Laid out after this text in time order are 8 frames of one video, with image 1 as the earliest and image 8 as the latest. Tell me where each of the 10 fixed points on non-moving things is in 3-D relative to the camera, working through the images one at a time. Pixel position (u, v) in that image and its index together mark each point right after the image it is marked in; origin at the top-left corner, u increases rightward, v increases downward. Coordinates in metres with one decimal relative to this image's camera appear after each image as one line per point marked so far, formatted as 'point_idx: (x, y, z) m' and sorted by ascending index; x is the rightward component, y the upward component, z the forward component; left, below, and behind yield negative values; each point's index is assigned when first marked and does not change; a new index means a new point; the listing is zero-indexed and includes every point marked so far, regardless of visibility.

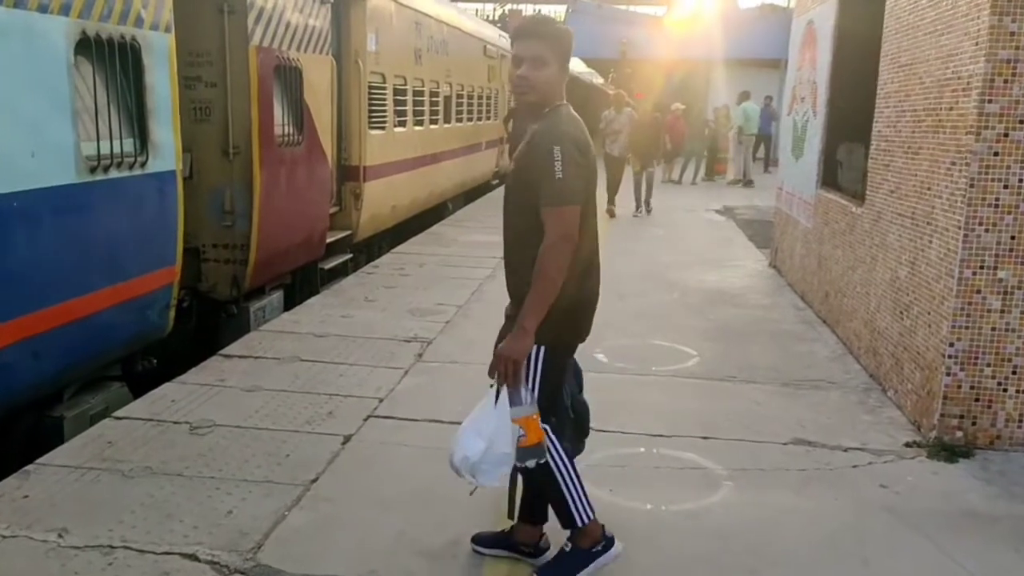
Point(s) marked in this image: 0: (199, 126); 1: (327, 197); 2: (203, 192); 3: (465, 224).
0: (-2.6, +1.4, +7.4) m
1: (-2.0, +1.0, +9.3) m
2: (-2.6, +0.8, +7.5) m
3: (-0.7, +1.0, +13.4) m
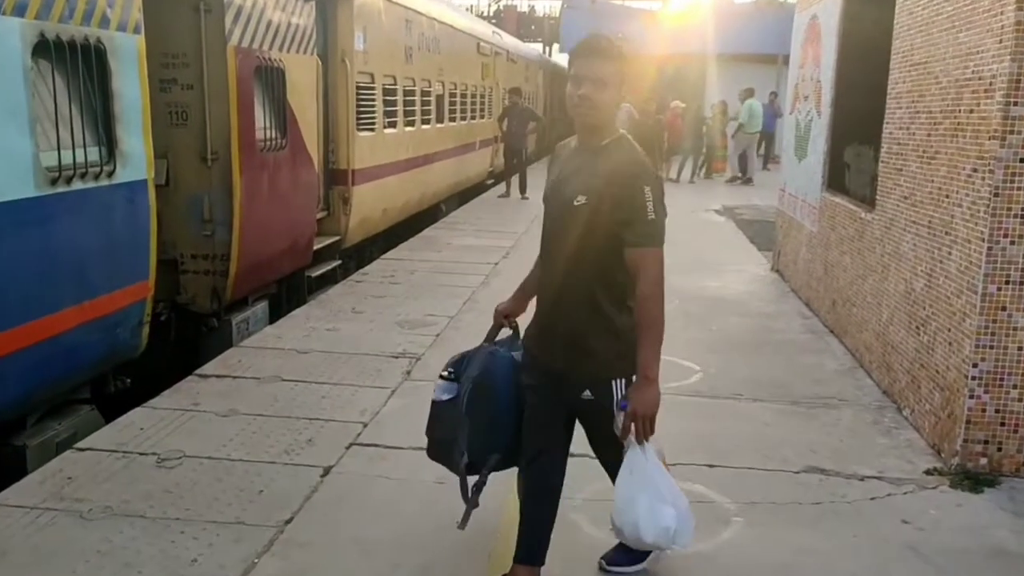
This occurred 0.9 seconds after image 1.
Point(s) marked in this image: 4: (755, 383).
0: (-2.7, +1.3, +7.0) m
1: (-2.0, +0.9, +9.0) m
2: (-2.7, +0.7, +7.1) m
3: (-0.8, +0.9, +13.0) m
4: (+1.6, -0.6, +5.9) m
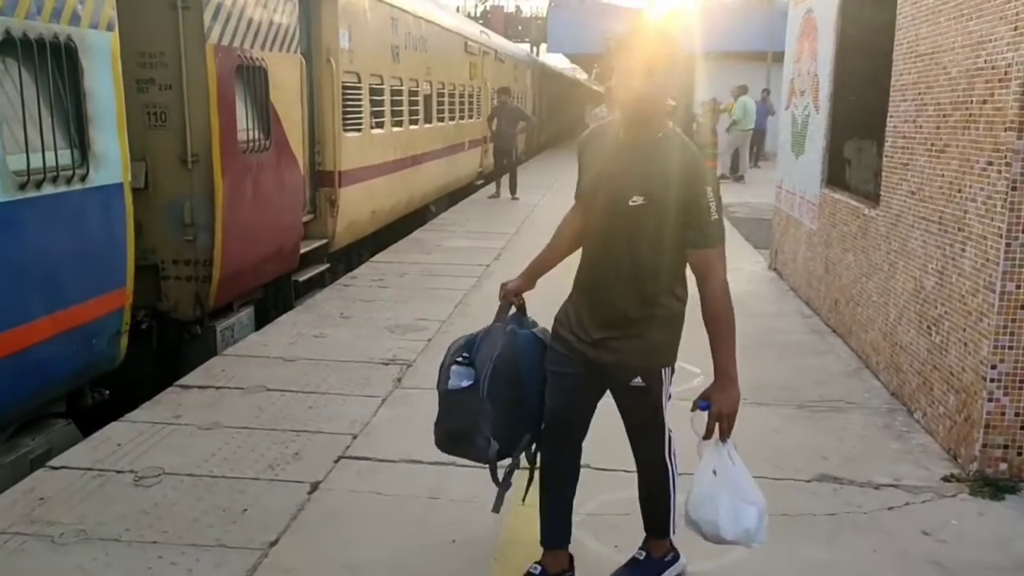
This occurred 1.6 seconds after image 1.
0: (-2.8, +1.2, +6.8) m
1: (-2.1, +0.8, +8.8) m
2: (-2.8, +0.7, +6.9) m
3: (-0.9, +0.9, +12.8) m
4: (+1.6, -0.6, +5.7) m
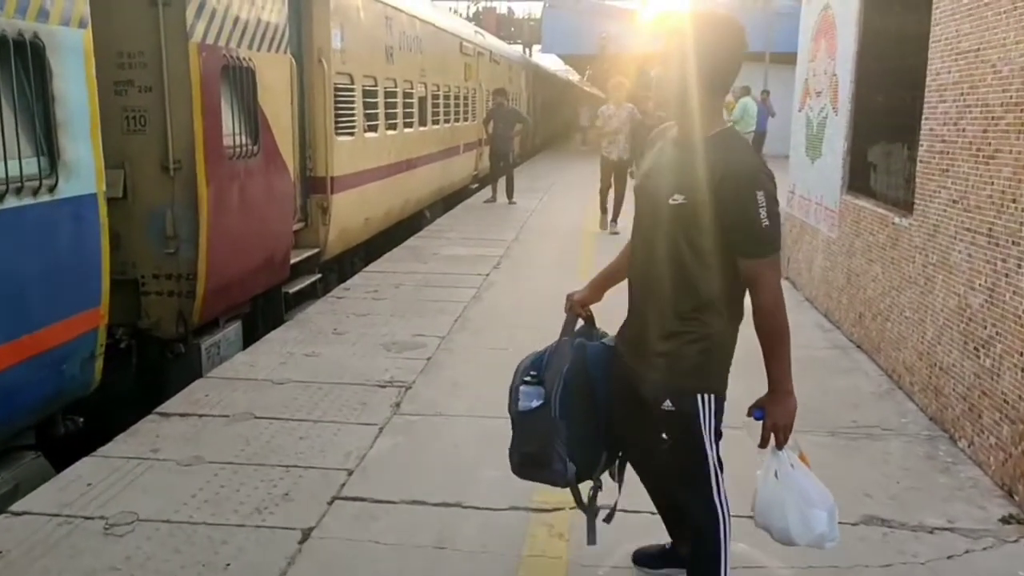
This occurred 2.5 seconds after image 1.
0: (-2.7, +1.1, +6.3) m
1: (-2.1, +0.7, +8.3) m
2: (-2.7, +0.5, +6.4) m
3: (-0.9, +0.7, +12.4) m
4: (+1.7, -0.7, +5.3) m
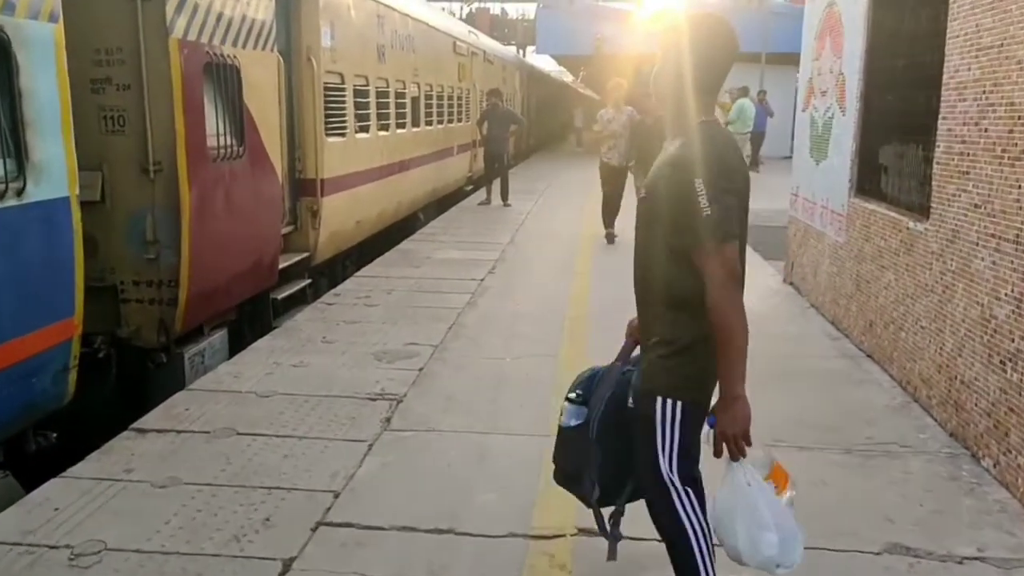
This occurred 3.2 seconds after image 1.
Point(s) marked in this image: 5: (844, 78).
0: (-2.8, +1.0, +6.0) m
1: (-2.2, +0.7, +8.0) m
2: (-2.8, +0.5, +6.1) m
3: (-1.0, +0.7, +12.1) m
4: (+1.6, -0.8, +5.1) m
5: (+2.7, +1.7, +7.2) m
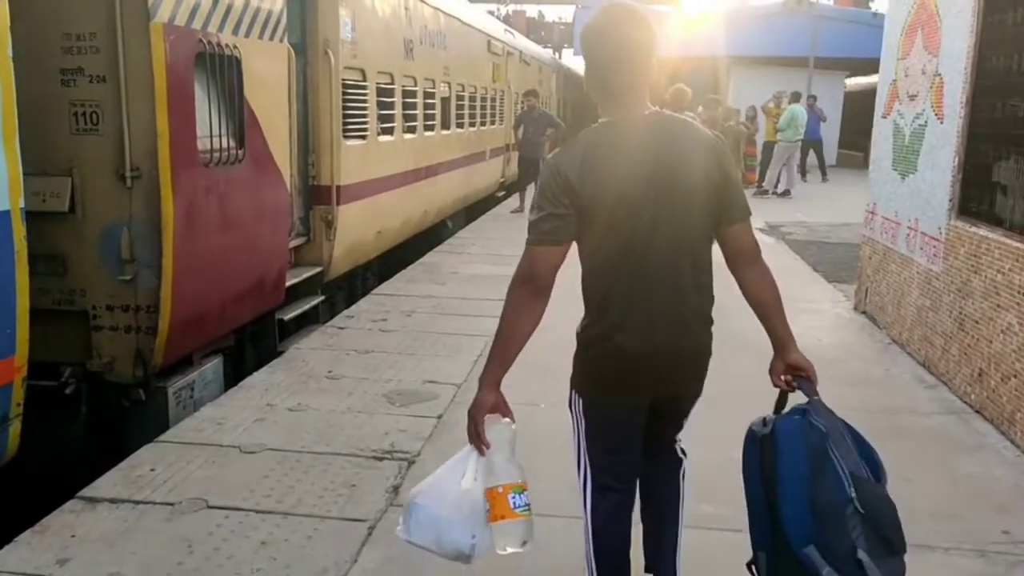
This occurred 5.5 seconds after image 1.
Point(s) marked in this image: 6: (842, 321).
0: (-2.5, +0.9, +5.2) m
1: (-1.9, +0.5, +7.1) m
2: (-2.5, +0.3, +5.2) m
3: (-0.6, +0.5, +11.1) m
4: (+1.8, -1.0, +4.0) m
5: (+3.0, +1.5, +6.1) m
6: (+2.8, -0.3, +7.5) m
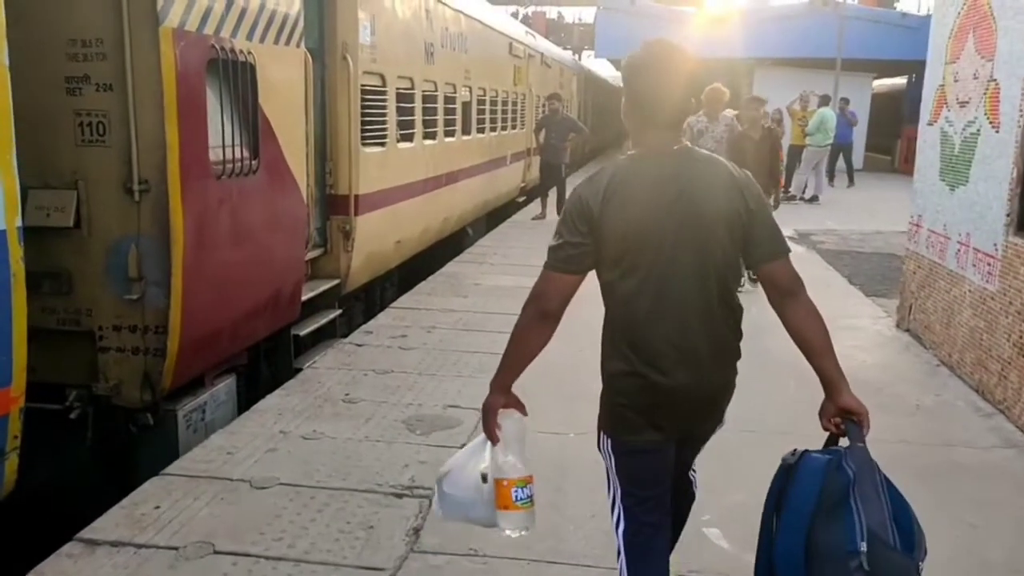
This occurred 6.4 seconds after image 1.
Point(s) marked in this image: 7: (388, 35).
0: (-2.4, +0.8, +4.9) m
1: (-1.7, +0.4, +6.9) m
2: (-2.4, +0.2, +5.0) m
3: (-0.3, +0.4, +10.8) m
4: (+1.9, -1.2, +3.7) m
5: (+3.2, +1.3, +5.7) m
6: (+3.0, -0.4, +7.1) m
7: (-1.2, +2.5, +8.7) m
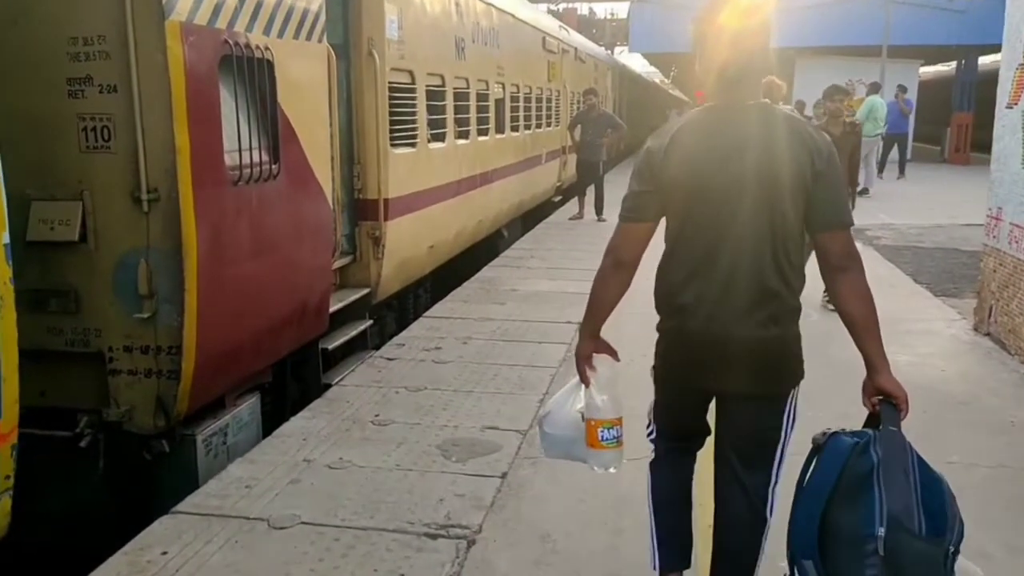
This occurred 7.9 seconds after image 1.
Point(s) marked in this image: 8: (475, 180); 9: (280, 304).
0: (-2.2, +0.7, +4.5) m
1: (-1.4, +0.3, +6.4) m
2: (-2.1, +0.1, +4.6) m
3: (+0.2, +0.3, +10.4) m
4: (+2.1, -1.2, +3.1) m
5: (+3.4, +1.3, +5.1) m
6: (+3.4, -0.4, +6.5) m
7: (-0.9, +2.4, +8.3) m
8: (-0.5, +1.3, +10.7) m
9: (-1.5, -0.1, +5.7) m
